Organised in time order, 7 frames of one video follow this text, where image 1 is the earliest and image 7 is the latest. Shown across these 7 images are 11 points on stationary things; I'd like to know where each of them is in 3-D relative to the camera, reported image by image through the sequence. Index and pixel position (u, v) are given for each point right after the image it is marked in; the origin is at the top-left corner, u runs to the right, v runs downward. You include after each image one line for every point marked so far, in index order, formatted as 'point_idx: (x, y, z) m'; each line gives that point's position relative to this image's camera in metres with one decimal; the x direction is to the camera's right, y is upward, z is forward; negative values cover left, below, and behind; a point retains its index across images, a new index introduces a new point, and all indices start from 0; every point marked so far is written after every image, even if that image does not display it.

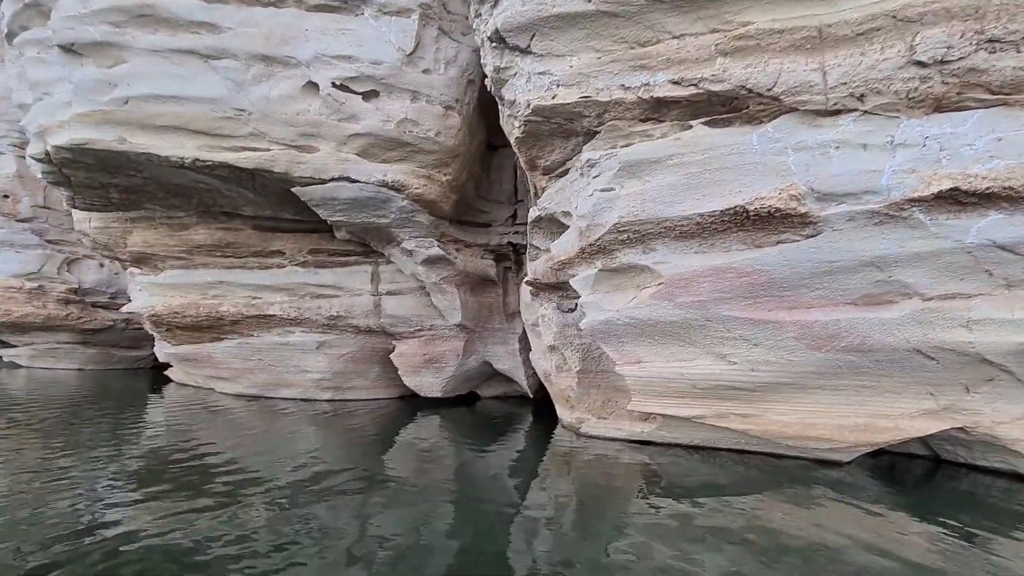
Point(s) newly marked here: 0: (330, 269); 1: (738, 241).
0: (-2.7, +0.3, +7.3) m
1: (+1.8, +0.4, +4.0) m
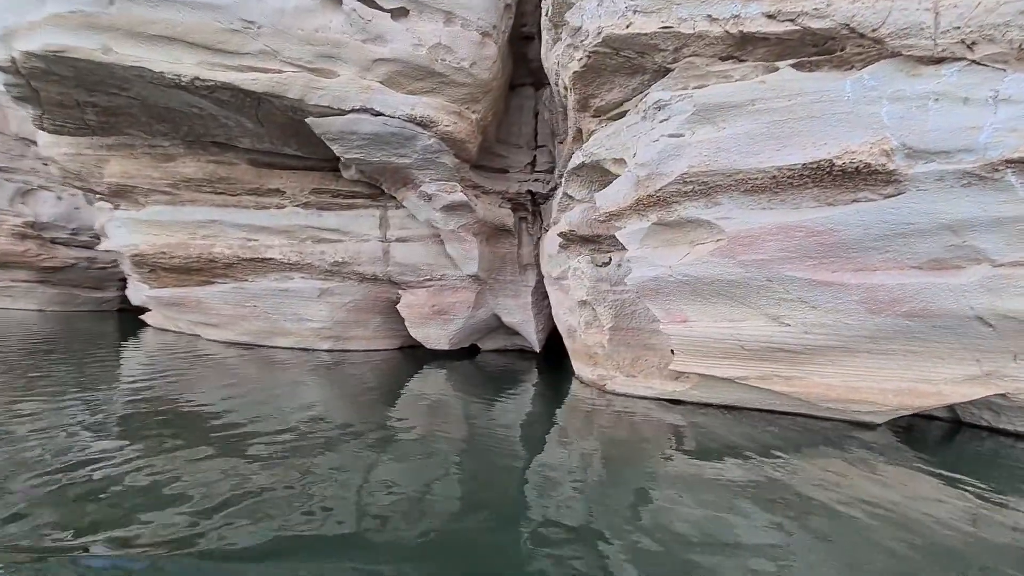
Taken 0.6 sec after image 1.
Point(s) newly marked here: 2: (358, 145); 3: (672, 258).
0: (-2.4, +1.0, +6.7) m
1: (+2.3, +0.7, +3.8) m
2: (-1.6, +1.5, +5.1) m
3: (+1.4, +0.3, +4.3) m
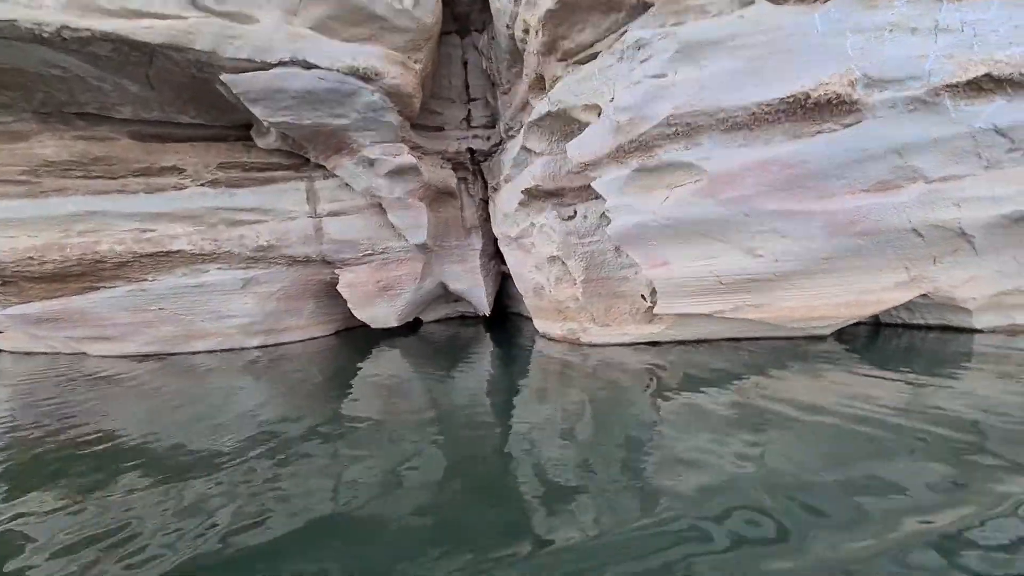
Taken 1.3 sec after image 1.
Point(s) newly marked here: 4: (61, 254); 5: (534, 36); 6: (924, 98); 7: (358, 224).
0: (-3.1, +1.2, +5.8) m
1: (+2.1, +1.2, +3.9) m
2: (-2.0, +1.6, +4.4) m
3: (+1.2, +0.7, +4.3) m
4: (-4.9, +0.4, +5.3) m
5: (+0.4, +2.2, +4.3) m
6: (+3.1, +1.4, +3.7) m
7: (-1.9, +0.8, +6.2) m
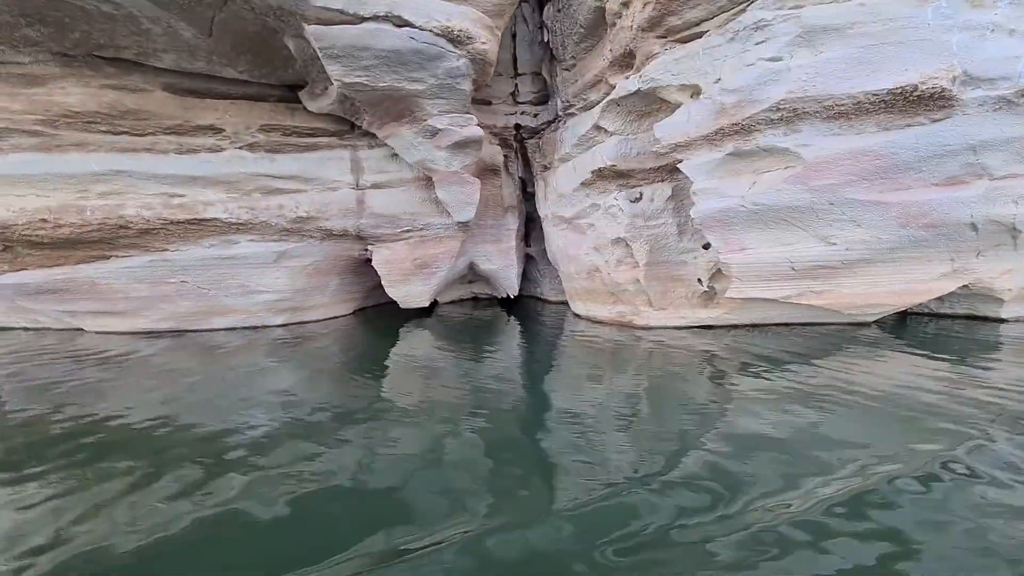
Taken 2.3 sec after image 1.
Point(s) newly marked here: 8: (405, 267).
0: (-2.4, +1.5, +5.4) m
1: (+3.0, +1.3, +4.0) m
2: (-1.2, +1.8, +4.1) m
3: (+2.0, +0.9, +4.3) m
4: (-4.2, +0.7, +4.7) m
5: (+1.2, +2.4, +4.2) m
6: (+3.9, +1.5, +3.9) m
7: (-1.3, +1.1, +5.9) m
8: (-1.3, +0.3, +6.3) m
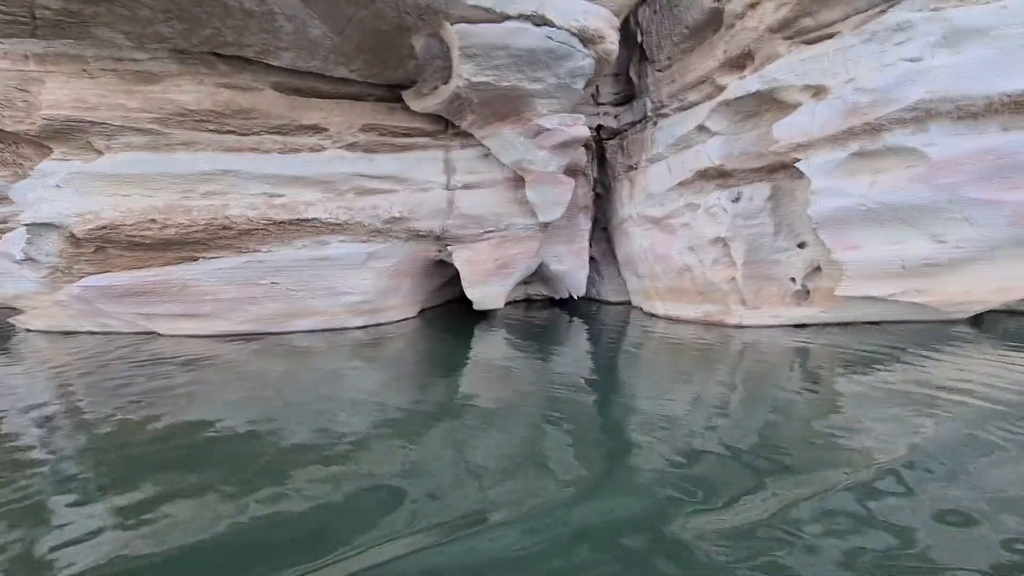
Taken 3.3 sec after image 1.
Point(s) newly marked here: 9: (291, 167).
0: (-1.4, +1.5, +5.4) m
1: (+4.1, +1.4, +4.1) m
2: (-0.1, +1.8, +4.1) m
3: (+3.1, +0.9, +4.4) m
4: (-3.1, +0.7, +4.6) m
5: (+2.3, +2.4, +4.3) m
6: (+5.0, +1.5, +4.0) m
7: (-0.3, +1.1, +5.9) m
8: (-0.3, +0.3, +6.2) m
9: (-2.2, +1.2, +4.9) m
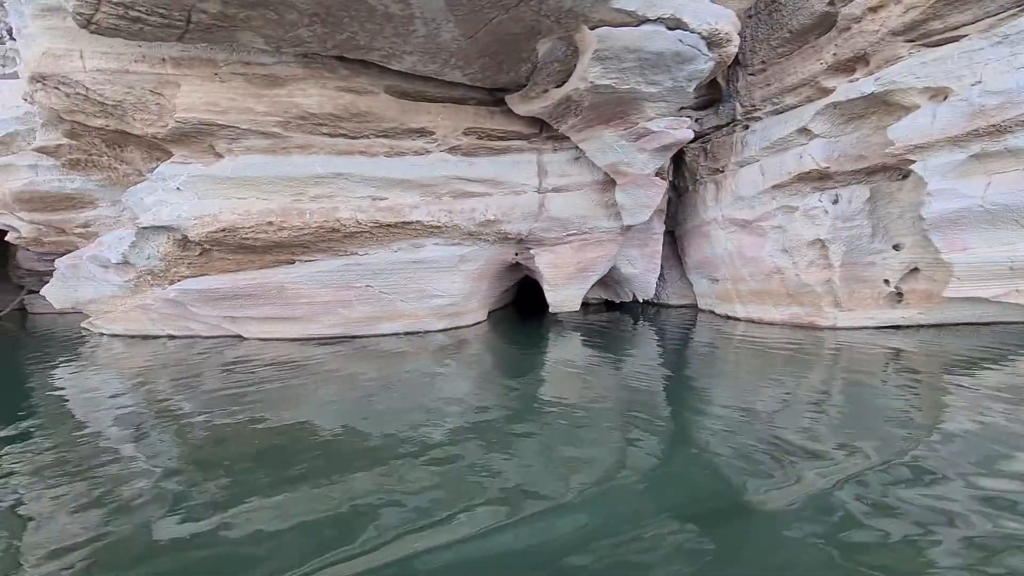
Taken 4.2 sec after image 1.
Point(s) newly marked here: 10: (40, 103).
0: (-0.3, +1.4, +5.4) m
1: (+5.1, +1.4, +4.2) m
2: (+1.0, +1.8, +4.1) m
3: (+4.1, +0.9, +4.4) m
4: (-2.0, +0.6, +4.7) m
5: (+3.3, +2.4, +4.3) m
6: (+6.1, +1.5, +4.0) m
7: (+0.8, +1.0, +5.9) m
8: (+0.8, +0.2, +6.2) m
9: (-1.2, +1.2, +4.9) m
10: (-3.9, +1.6, +4.0) m
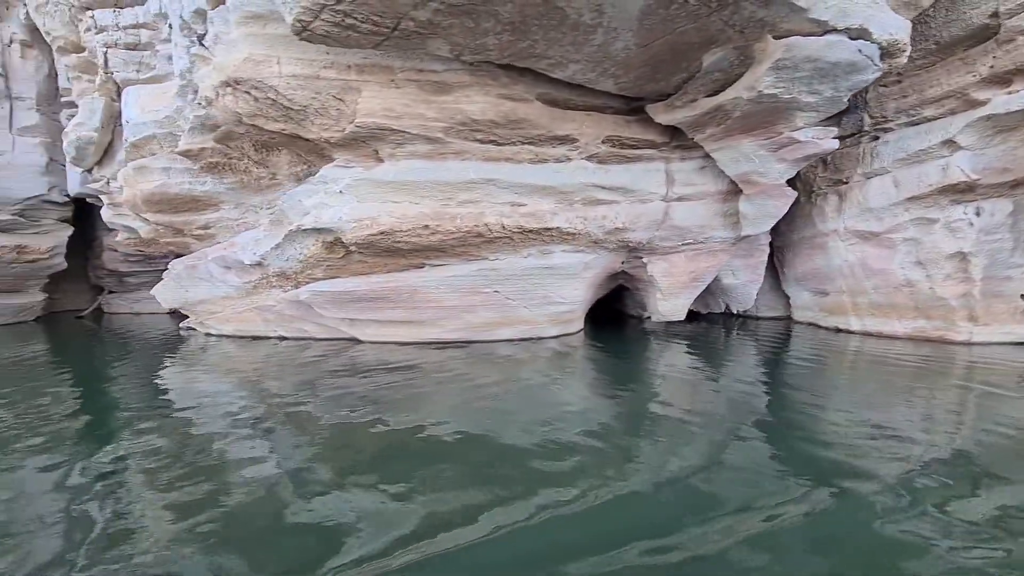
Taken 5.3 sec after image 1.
0: (+1.2, +1.3, +5.4) m
1: (+6.5, +1.2, +4.1) m
2: (+2.4, +1.7, +4.1) m
3: (+5.6, +0.7, +4.3) m
4: (-0.6, +0.6, +4.7) m
5: (+4.8, +2.3, +4.3) m
6: (+7.5, +1.4, +3.9) m
7: (+2.3, +0.9, +5.9) m
8: (+2.2, +0.1, +6.2) m
9: (+0.3, +1.1, +5.0) m
10: (-2.4, +1.6, +4.1) m
